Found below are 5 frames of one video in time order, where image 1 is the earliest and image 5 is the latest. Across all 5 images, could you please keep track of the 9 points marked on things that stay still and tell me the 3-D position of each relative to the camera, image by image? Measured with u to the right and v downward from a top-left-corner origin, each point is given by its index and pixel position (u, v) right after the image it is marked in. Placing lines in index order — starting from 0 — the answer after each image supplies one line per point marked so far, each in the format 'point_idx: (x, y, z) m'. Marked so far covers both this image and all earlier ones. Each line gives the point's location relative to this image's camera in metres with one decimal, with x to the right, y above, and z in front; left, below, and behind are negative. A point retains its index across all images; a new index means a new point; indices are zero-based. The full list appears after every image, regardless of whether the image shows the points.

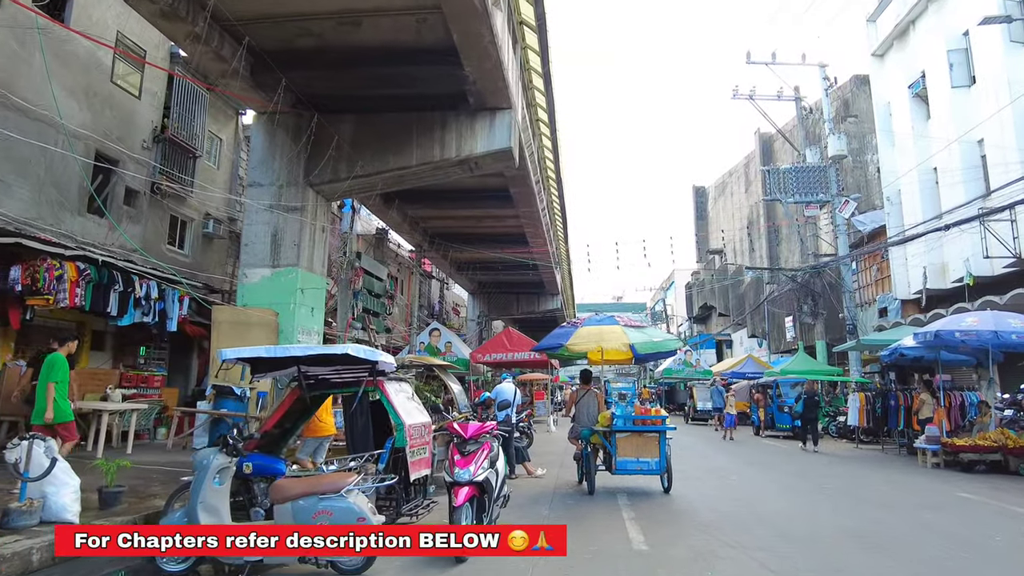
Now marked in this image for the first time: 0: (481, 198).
0: (-0.9, +2.4, +17.7) m
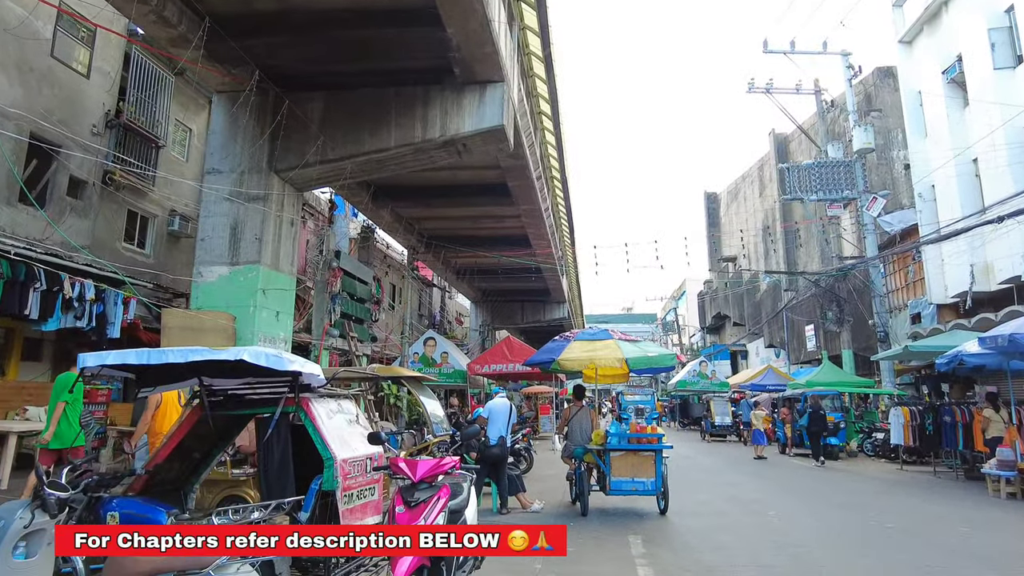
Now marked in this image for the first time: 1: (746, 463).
0: (-0.9, +2.3, +16.2) m
1: (+5.2, -3.9, +14.6) m
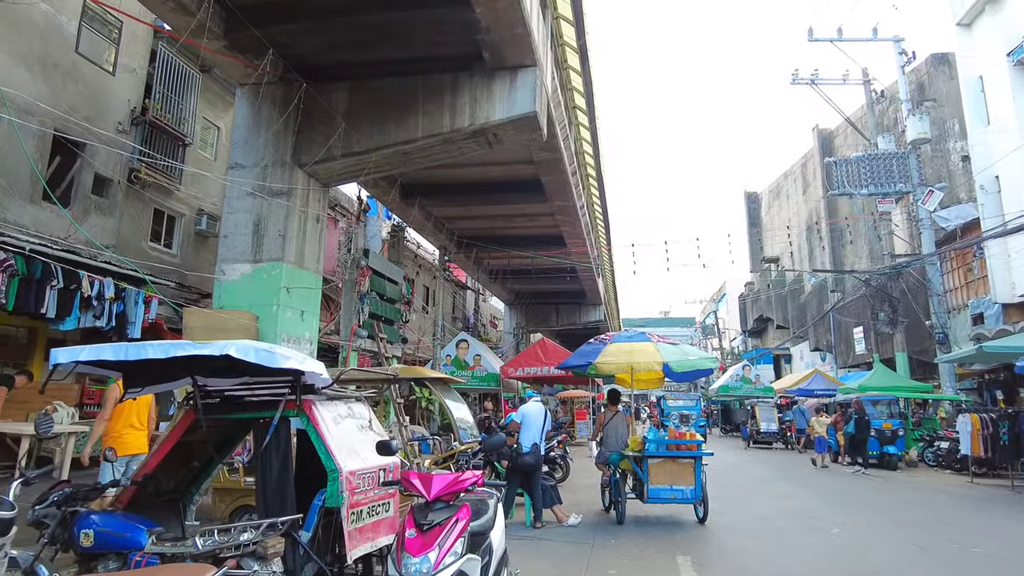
0: (-0.1, +2.3, +15.7) m
1: (+5.9, -3.8, +13.7) m
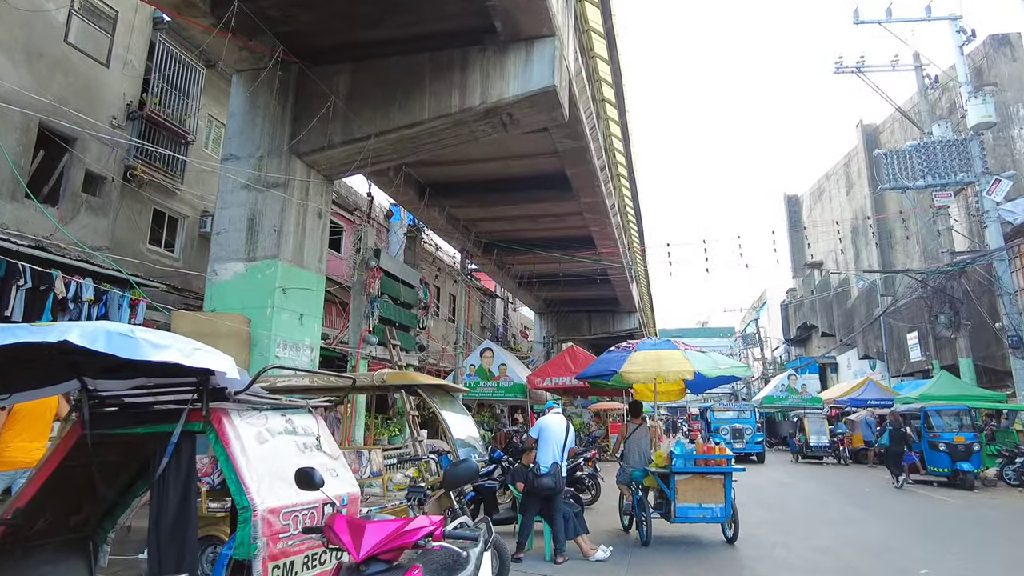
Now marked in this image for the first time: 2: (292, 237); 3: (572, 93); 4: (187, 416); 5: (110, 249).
0: (+0.5, +2.2, +14.7) m
1: (+6.4, -3.8, +12.3) m
2: (-3.0, +0.7, +8.9) m
3: (+0.9, +2.8, +9.6) m
4: (-1.3, -0.5, +2.6) m
5: (-6.3, +0.6, +10.2) m
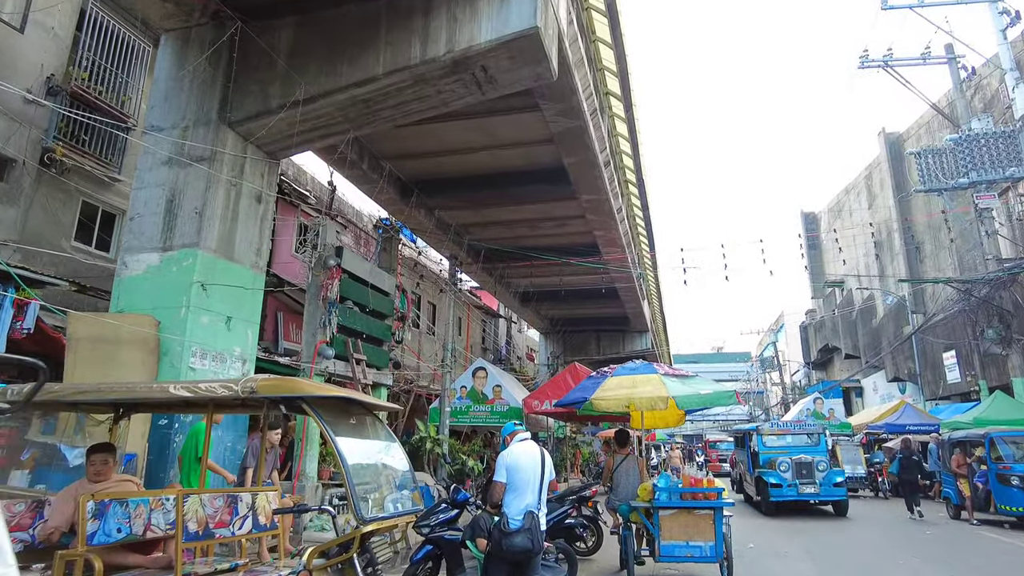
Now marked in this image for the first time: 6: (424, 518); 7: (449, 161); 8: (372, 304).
0: (+0.3, +2.0, +13.0) m
1: (+6.2, -3.8, +10.3) m
2: (-3.2, +0.7, +7.3) m
3: (+0.6, +2.9, +8.0) m
4: (-1.7, -0.2, +0.9) m
5: (-6.5, +0.6, +8.7) m
6: (-0.7, -2.0, +5.6) m
7: (-1.2, +2.3, +12.1) m
8: (-2.2, -0.3, +10.6) m
